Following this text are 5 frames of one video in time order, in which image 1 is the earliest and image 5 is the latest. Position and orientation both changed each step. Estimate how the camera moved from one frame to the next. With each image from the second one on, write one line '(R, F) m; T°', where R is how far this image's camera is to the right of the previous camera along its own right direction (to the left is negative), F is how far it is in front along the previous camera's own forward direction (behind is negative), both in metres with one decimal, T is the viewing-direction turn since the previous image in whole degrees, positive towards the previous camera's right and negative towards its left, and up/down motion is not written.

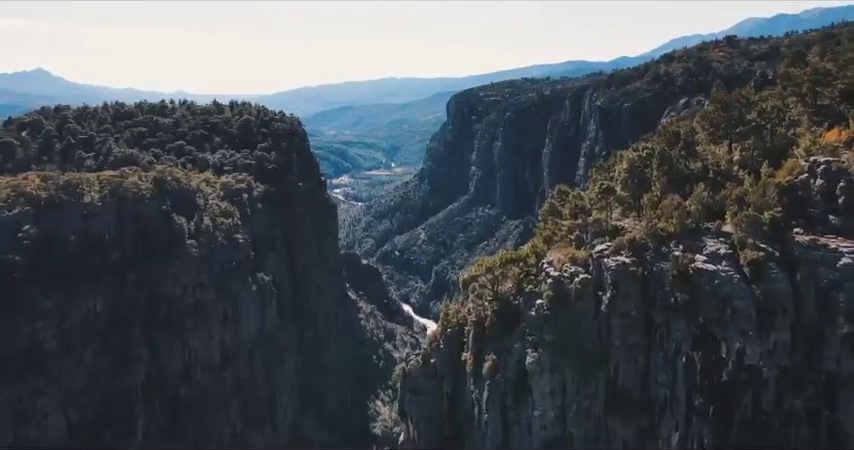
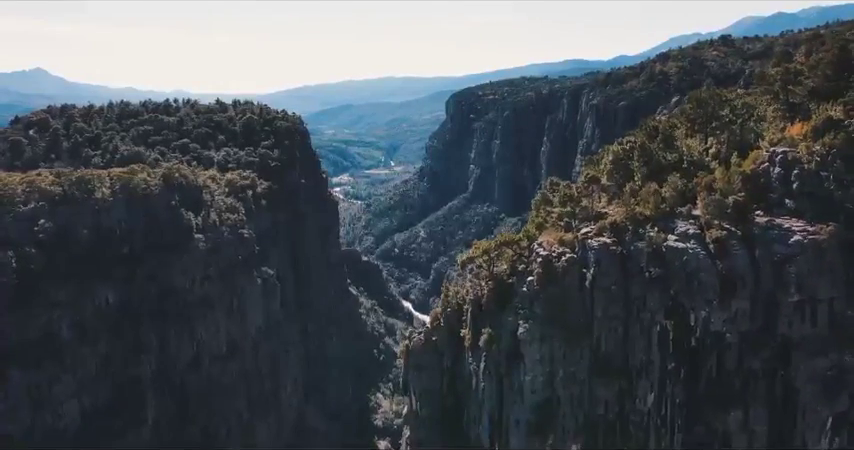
(-0.1, -2.2) m; 0°
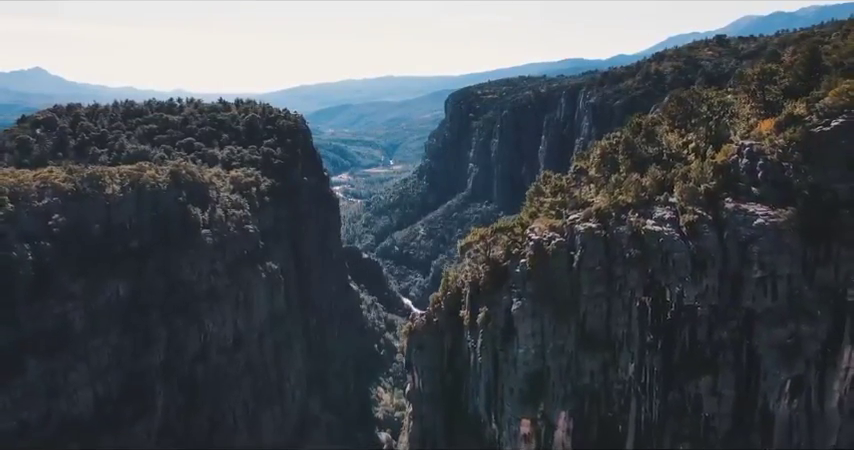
(-0.1, -2.1) m; 0°
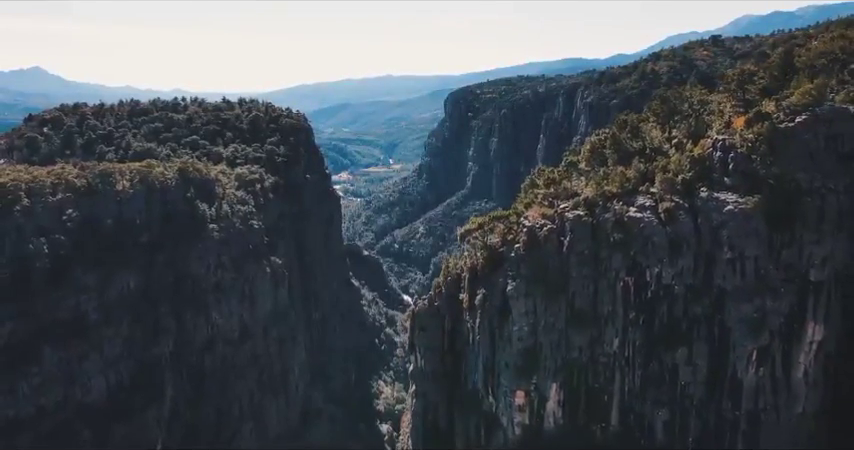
(-0.1, -2.2) m; 0°
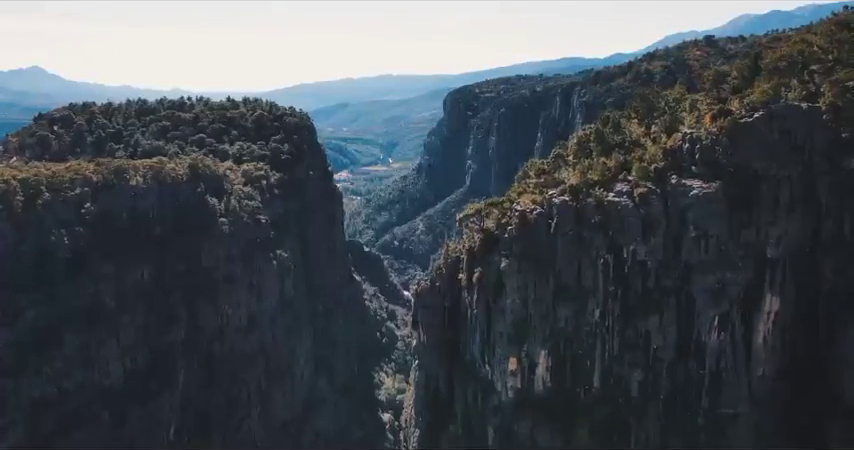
(-0.1, -3.2) m; 0°
